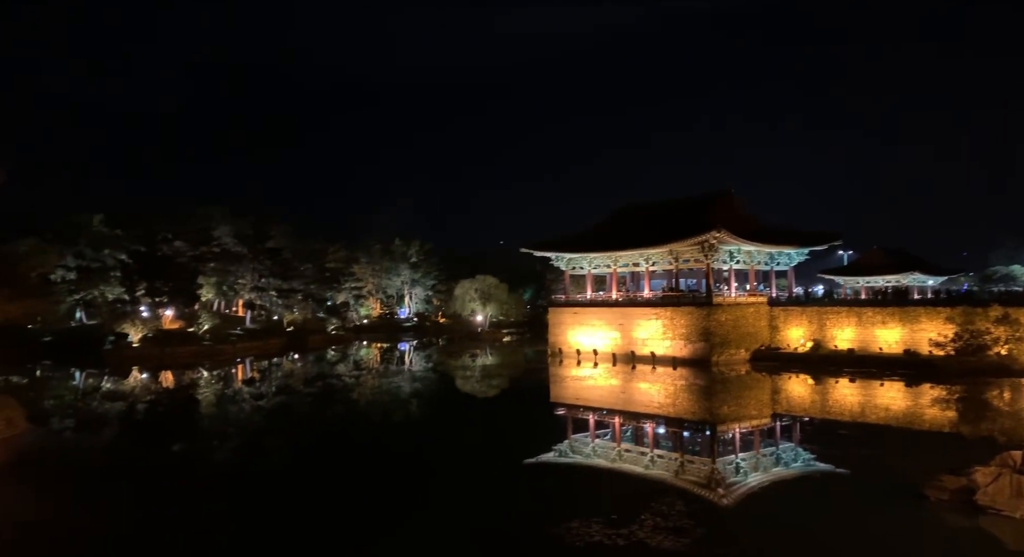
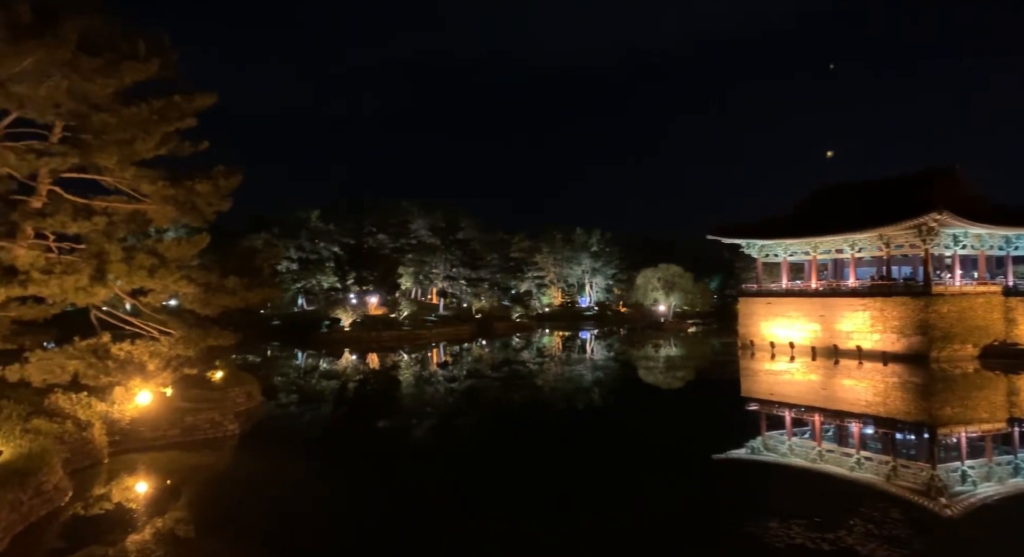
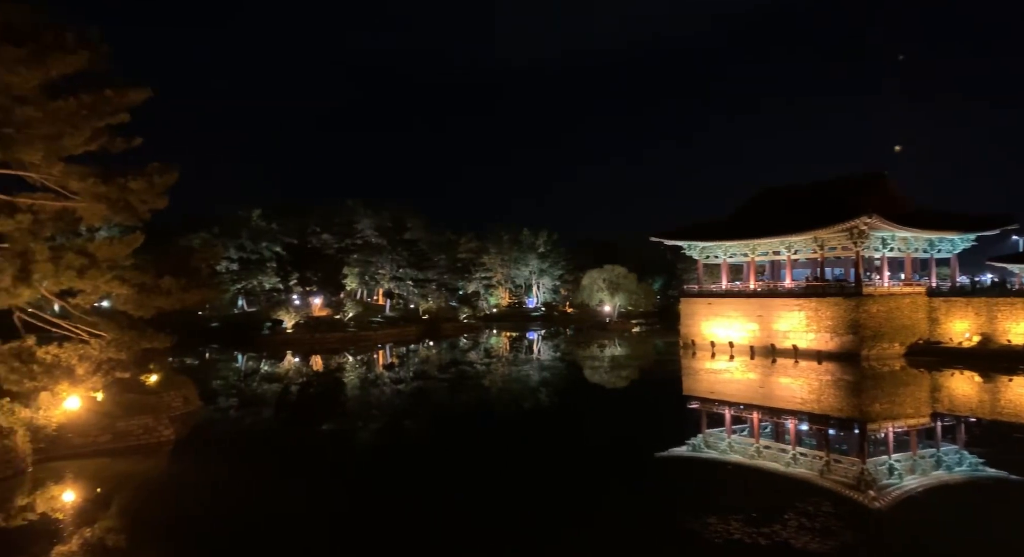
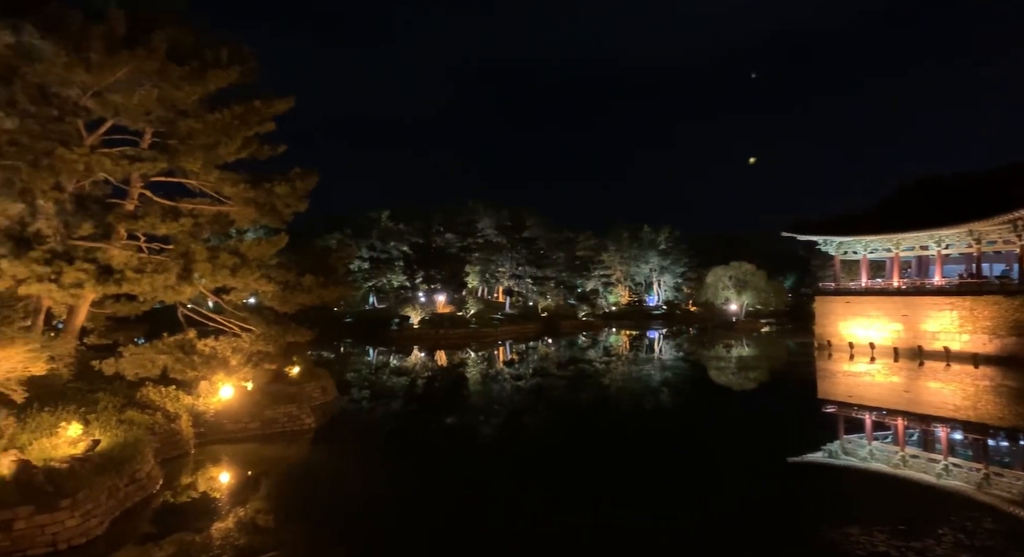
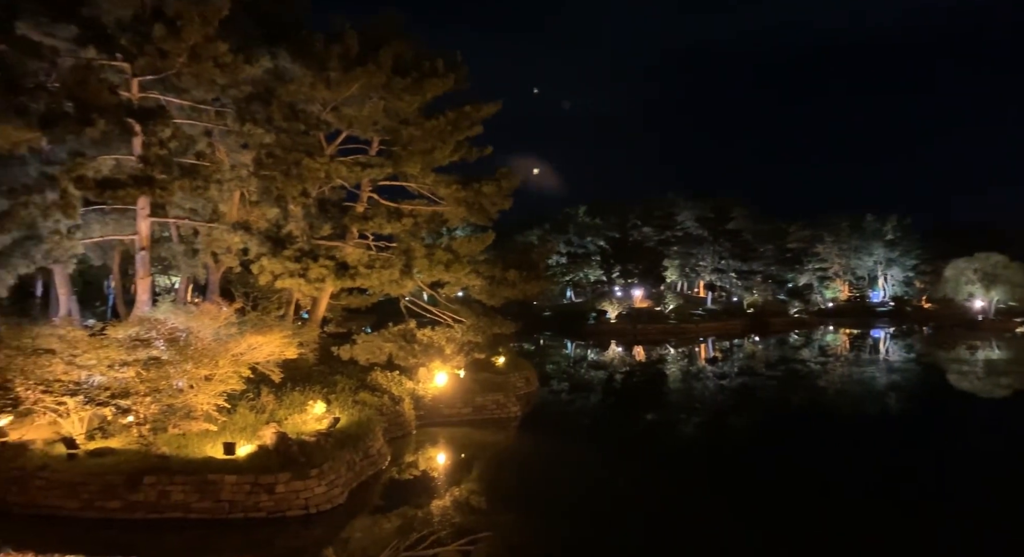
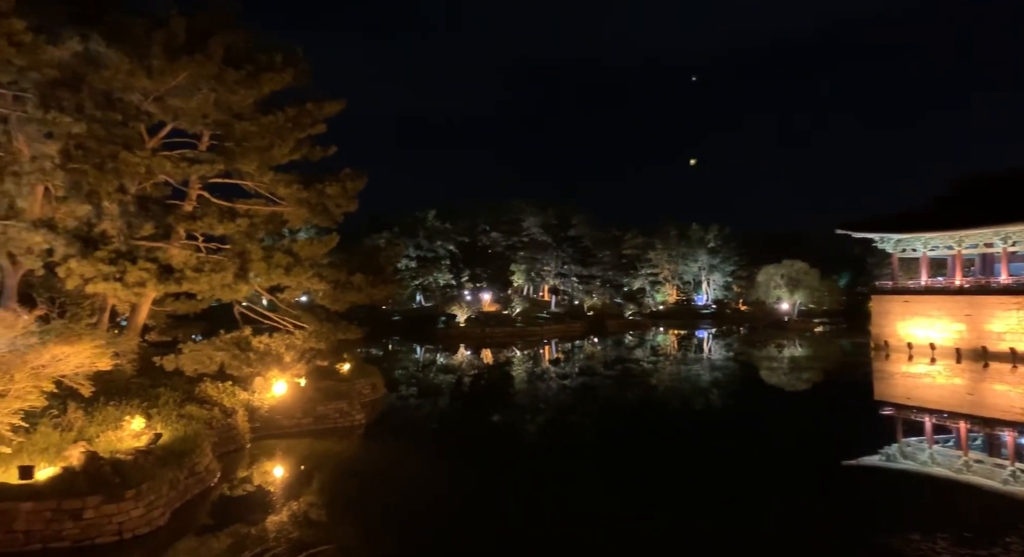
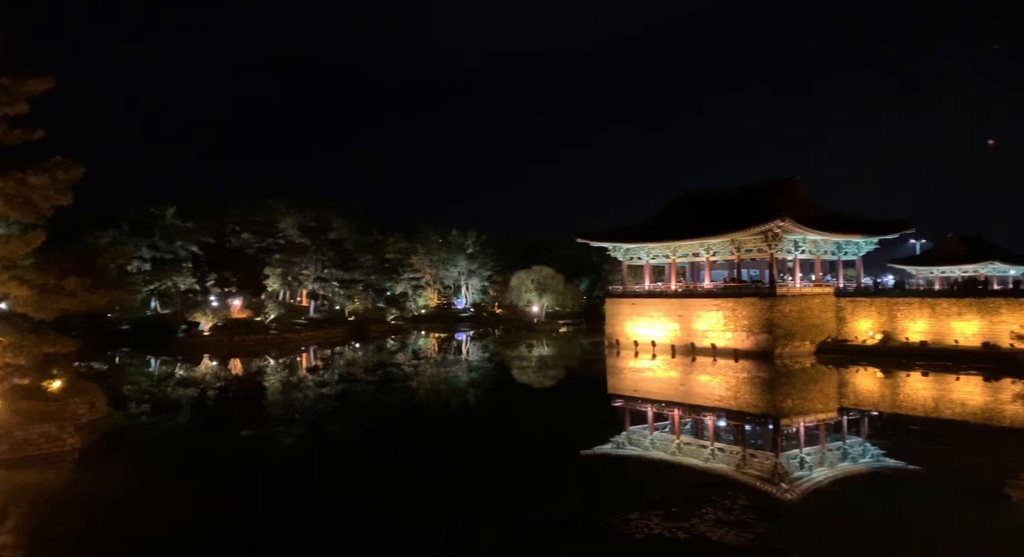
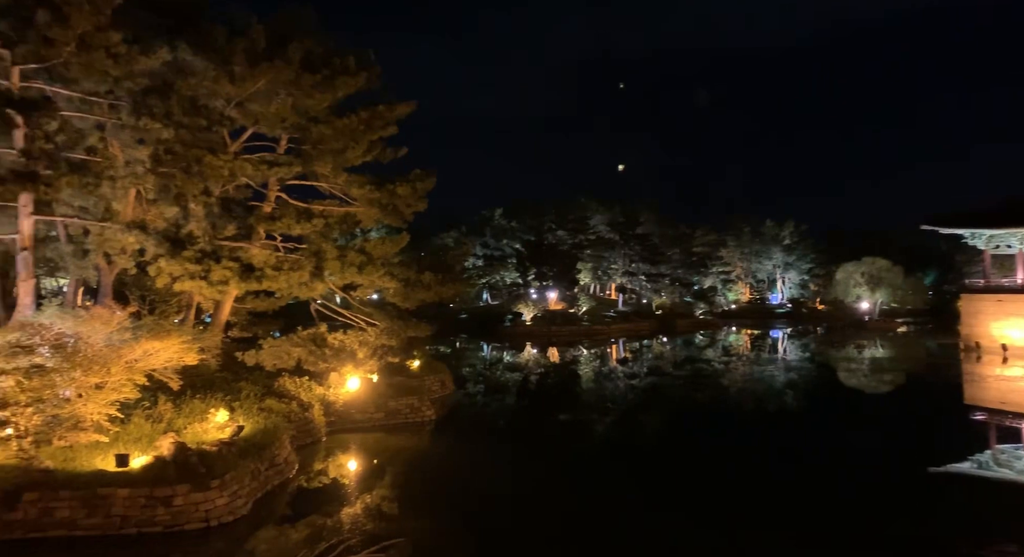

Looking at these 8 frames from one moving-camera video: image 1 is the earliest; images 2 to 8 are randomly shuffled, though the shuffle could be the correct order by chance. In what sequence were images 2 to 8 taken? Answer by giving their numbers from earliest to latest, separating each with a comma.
7, 3, 2, 4, 6, 8, 5
